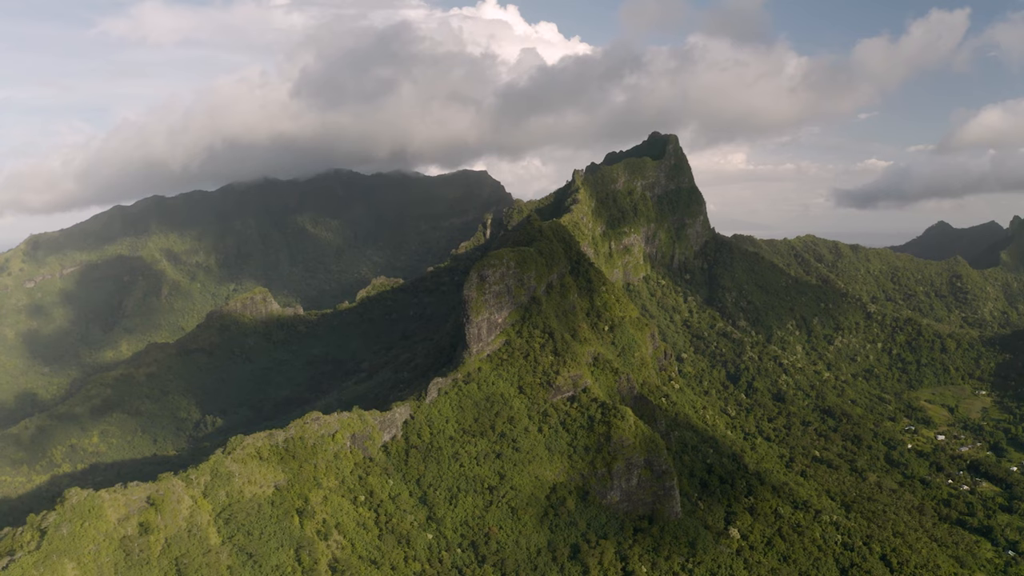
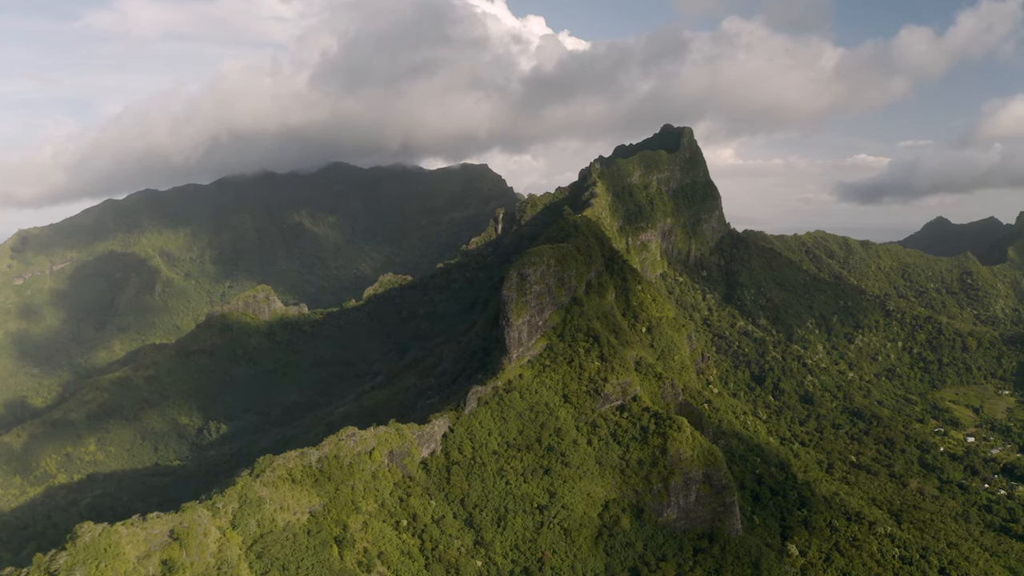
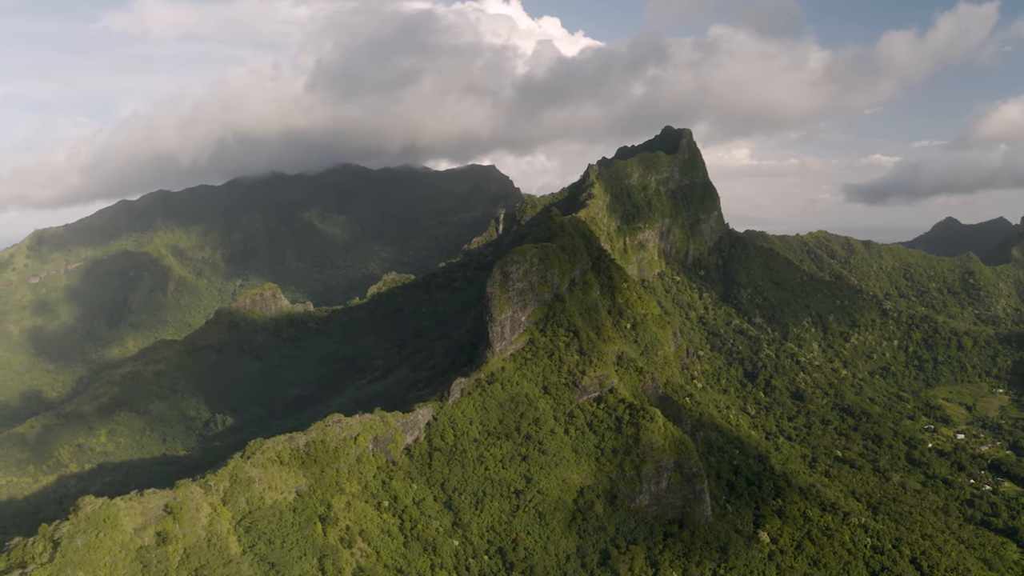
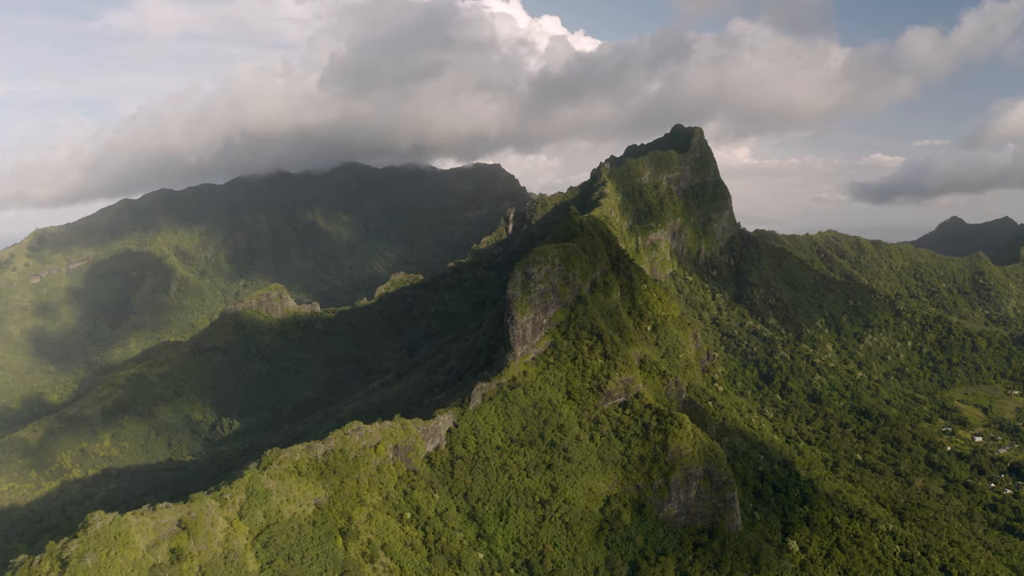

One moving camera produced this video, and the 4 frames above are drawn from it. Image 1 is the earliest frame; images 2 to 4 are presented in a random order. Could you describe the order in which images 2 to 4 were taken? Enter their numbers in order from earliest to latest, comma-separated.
3, 4, 2
